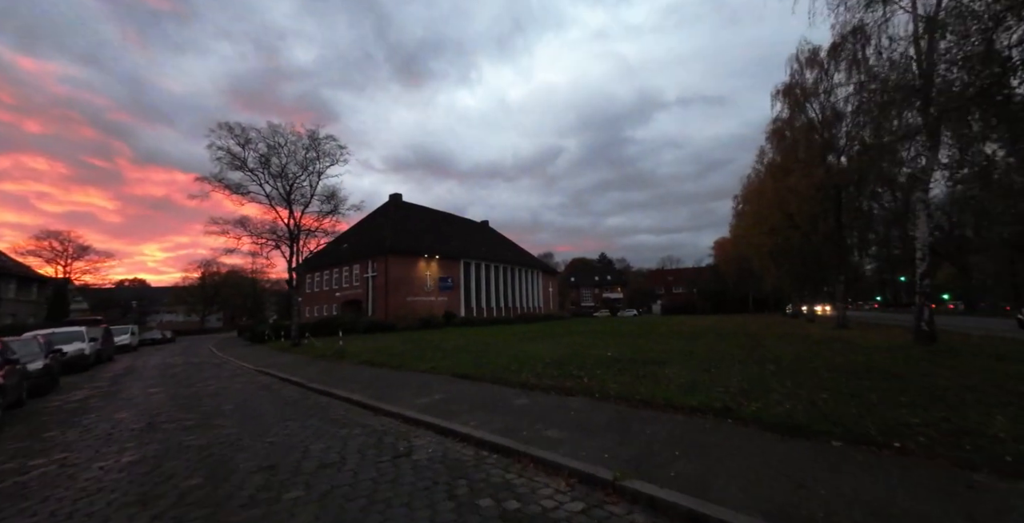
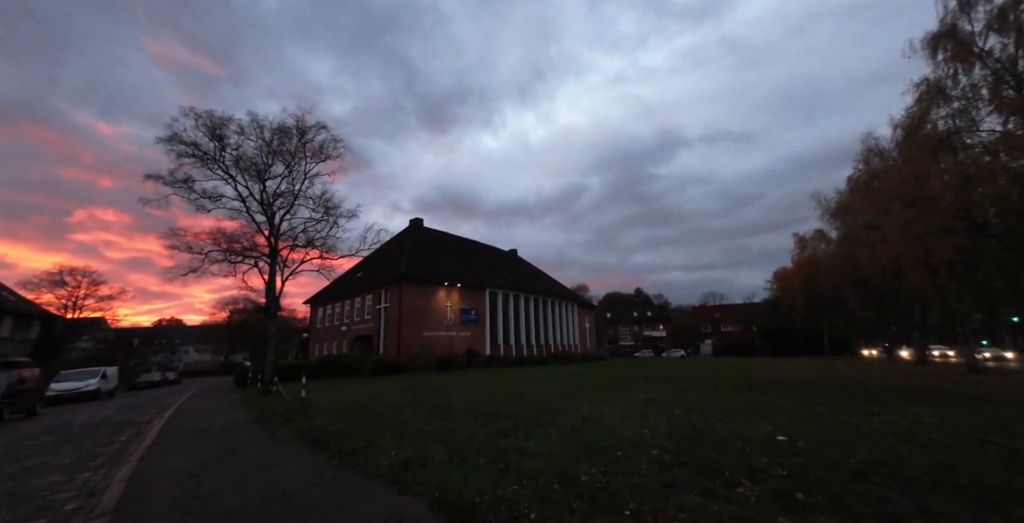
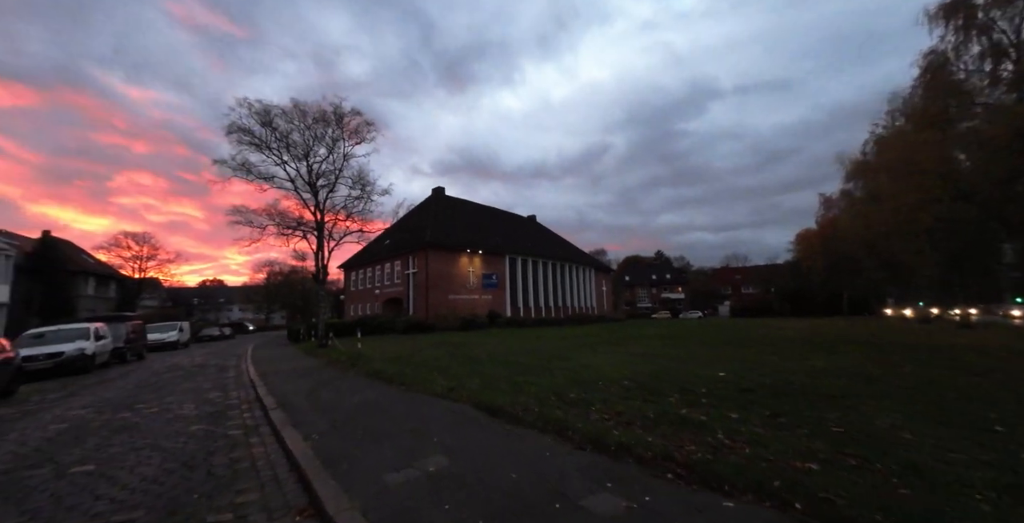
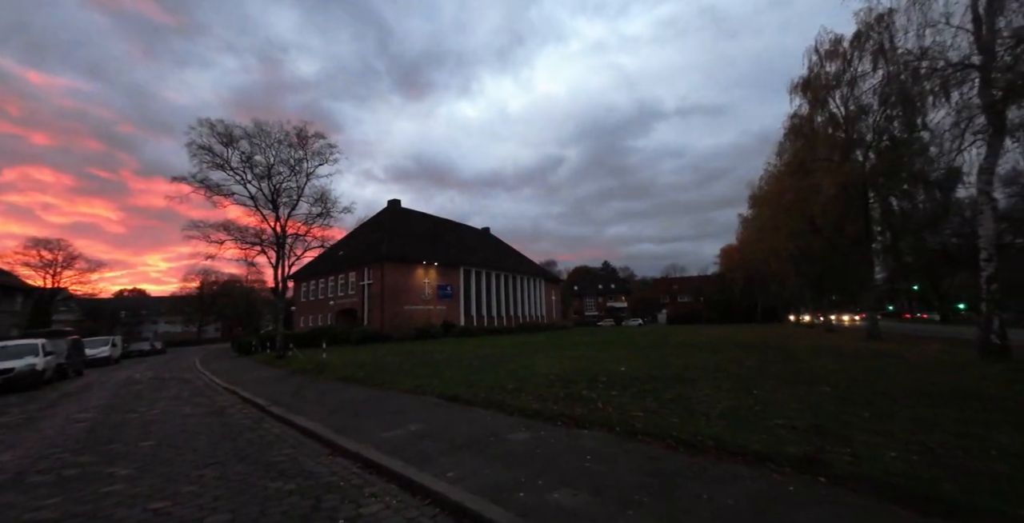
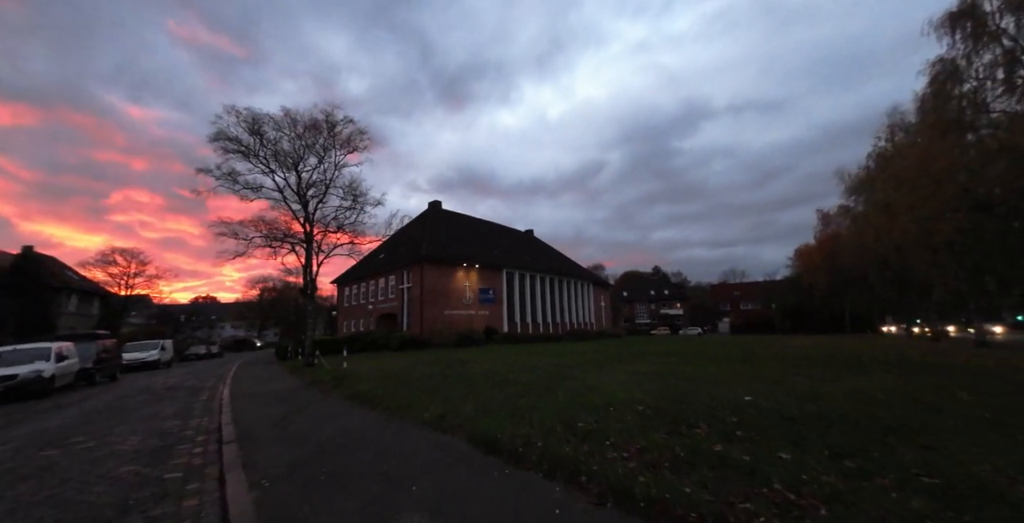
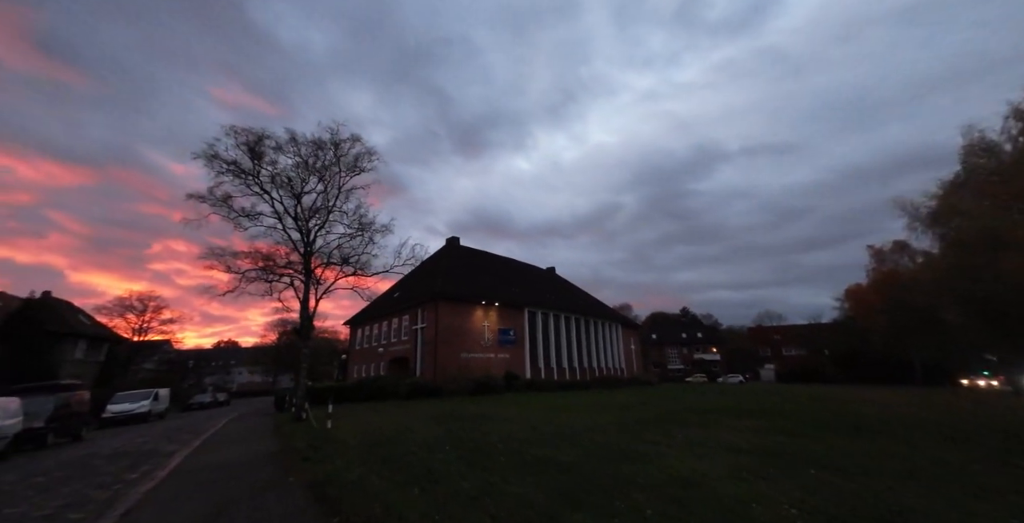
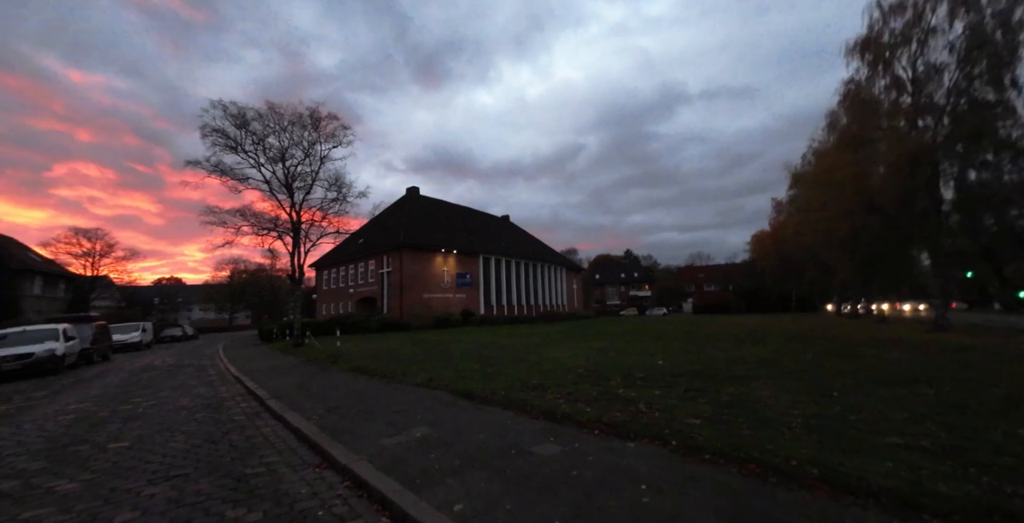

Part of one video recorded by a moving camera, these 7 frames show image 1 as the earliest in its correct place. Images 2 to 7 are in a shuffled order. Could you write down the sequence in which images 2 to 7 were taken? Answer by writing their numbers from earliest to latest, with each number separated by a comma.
4, 7, 3, 5, 2, 6
